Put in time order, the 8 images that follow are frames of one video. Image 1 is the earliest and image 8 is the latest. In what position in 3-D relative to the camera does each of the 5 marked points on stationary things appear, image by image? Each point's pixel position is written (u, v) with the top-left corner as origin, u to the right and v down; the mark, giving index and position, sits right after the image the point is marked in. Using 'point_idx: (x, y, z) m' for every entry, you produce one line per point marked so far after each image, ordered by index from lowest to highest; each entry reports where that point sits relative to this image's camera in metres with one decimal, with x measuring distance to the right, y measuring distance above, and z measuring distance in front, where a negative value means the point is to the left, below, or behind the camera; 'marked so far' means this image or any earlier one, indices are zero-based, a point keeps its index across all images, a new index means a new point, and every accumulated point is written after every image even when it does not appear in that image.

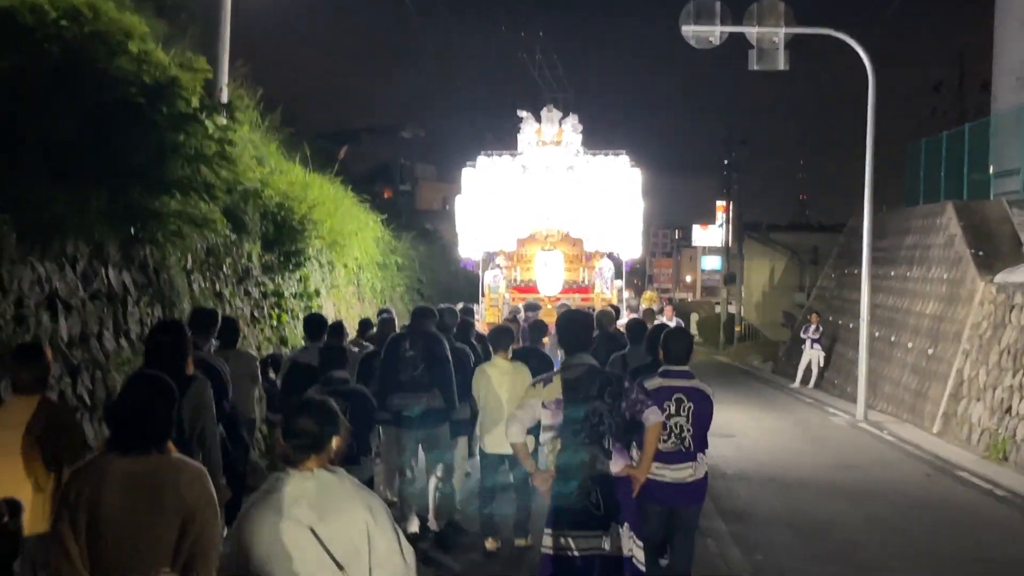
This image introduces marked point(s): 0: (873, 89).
0: (+6.6, +3.6, +17.6) m
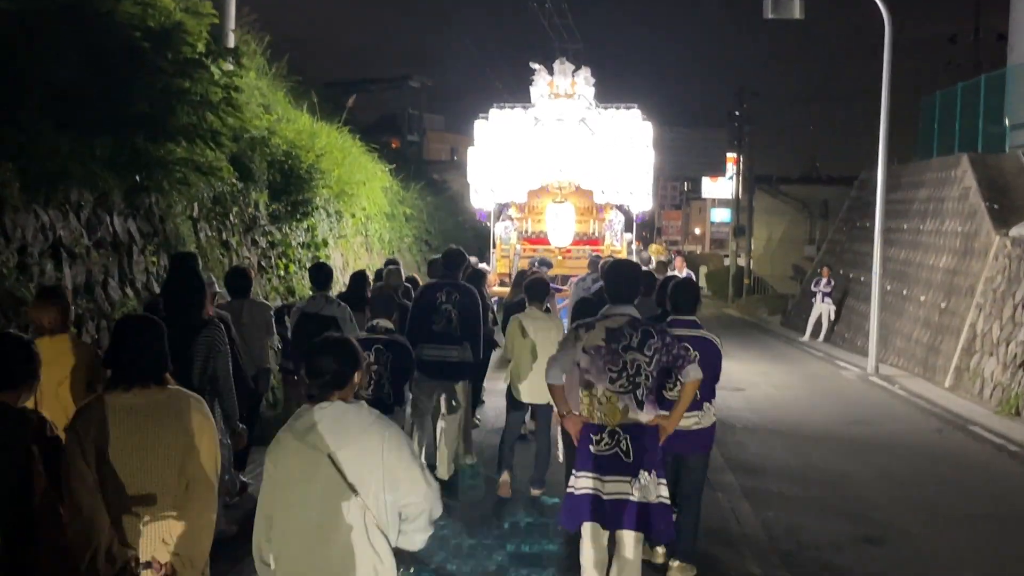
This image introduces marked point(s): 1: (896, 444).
0: (+6.8, +4.4, +17.3) m
1: (+4.3, -1.7, +10.9) m
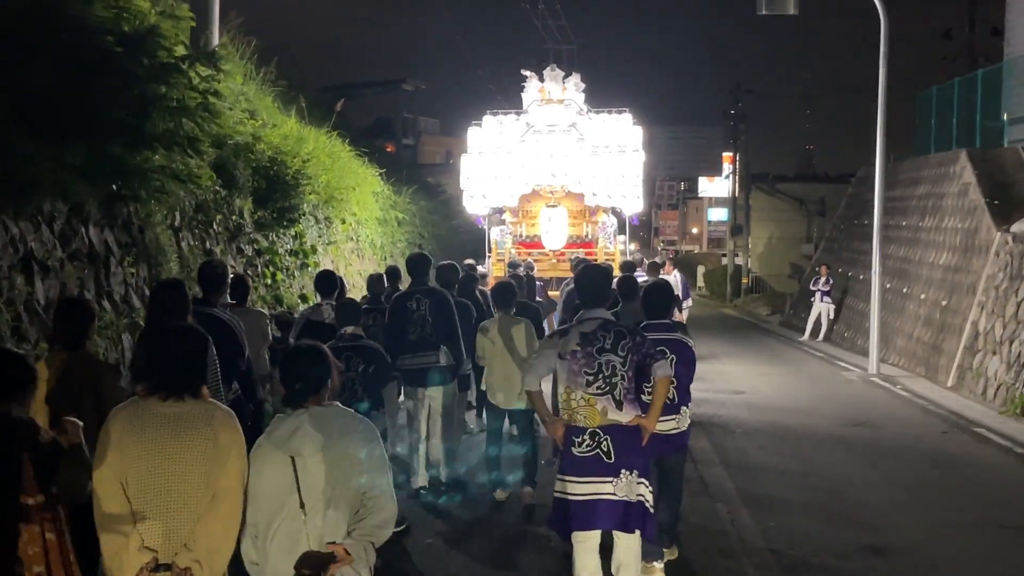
0: (+6.6, +4.5, +17.0) m
1: (+4.2, -1.7, +10.6) m
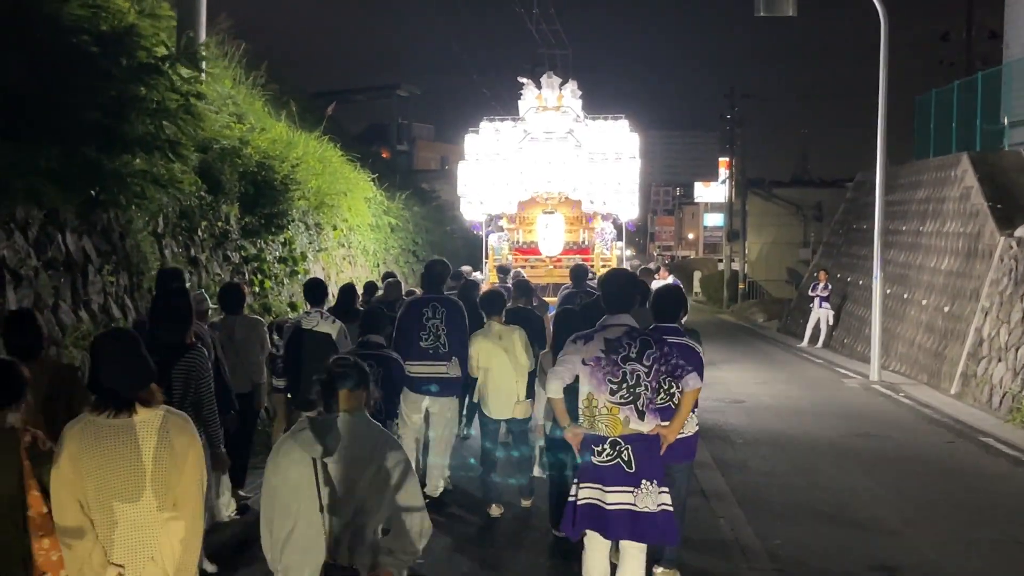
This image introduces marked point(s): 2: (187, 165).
0: (+6.5, +4.4, +16.8) m
1: (+4.2, -1.8, +10.4) m
2: (-3.1, +1.2, +9.3) m
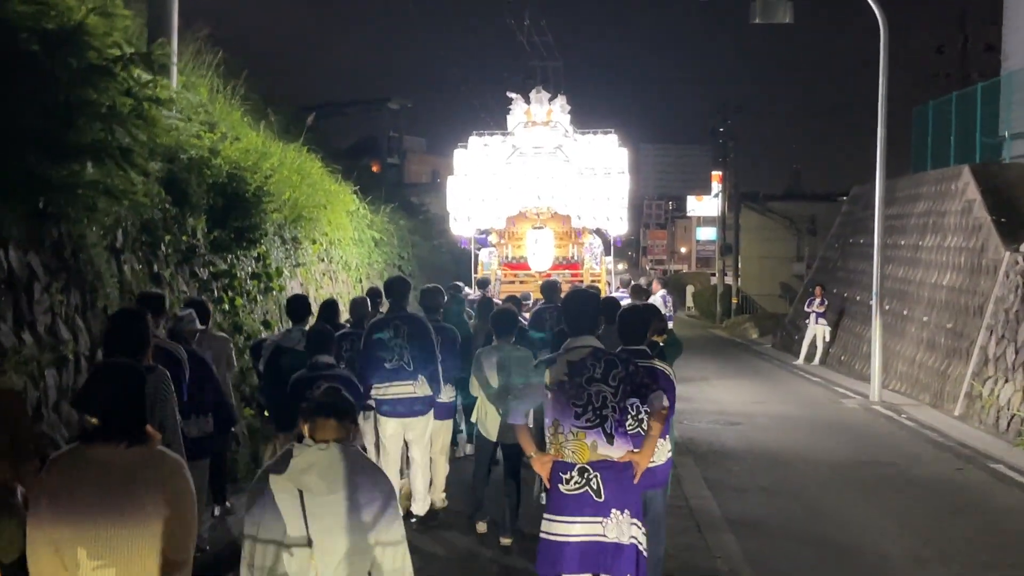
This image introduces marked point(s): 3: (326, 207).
0: (+6.3, +4.1, +16.3) m
1: (+4.0, -2.0, +9.8) m
2: (-3.3, +1.0, +8.7) m
3: (-2.9, +1.2, +15.0) m
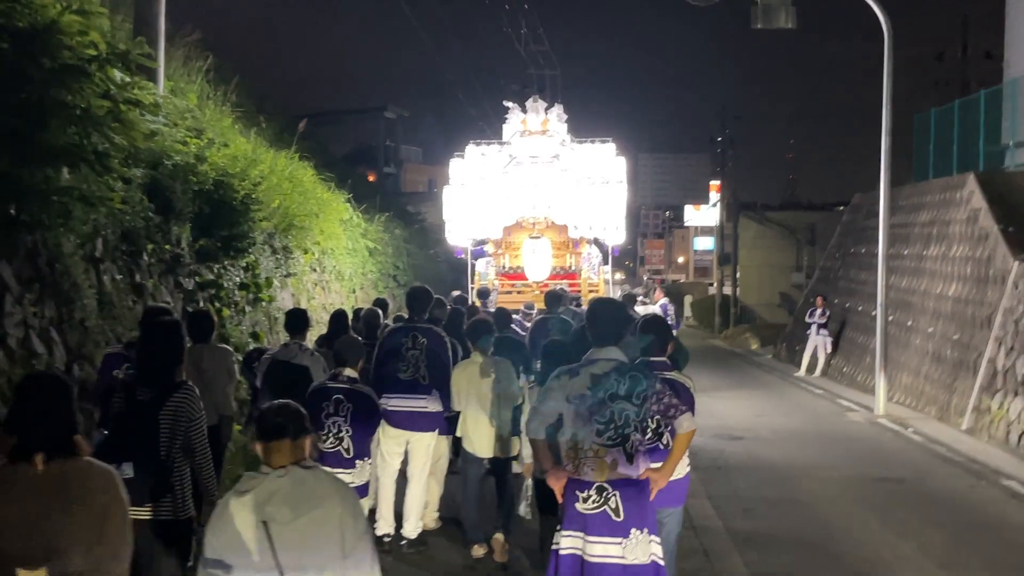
0: (+6.2, +3.9, +16.0) m
1: (+4.0, -2.1, +9.4) m
2: (-3.3, +0.9, +8.4) m
3: (-2.9, +1.1, +14.6) m
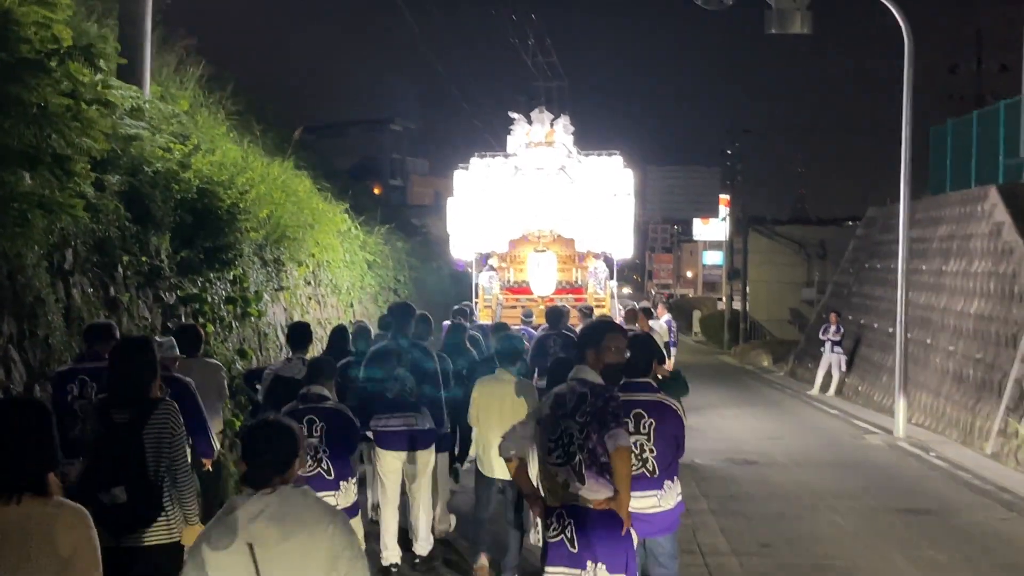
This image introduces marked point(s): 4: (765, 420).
0: (+6.3, +3.6, +15.4) m
1: (+3.9, -2.2, +8.8) m
2: (-3.3, +0.8, +7.8) m
3: (-2.9, +0.9, +14.1) m
4: (+4.4, -2.3, +17.1) m
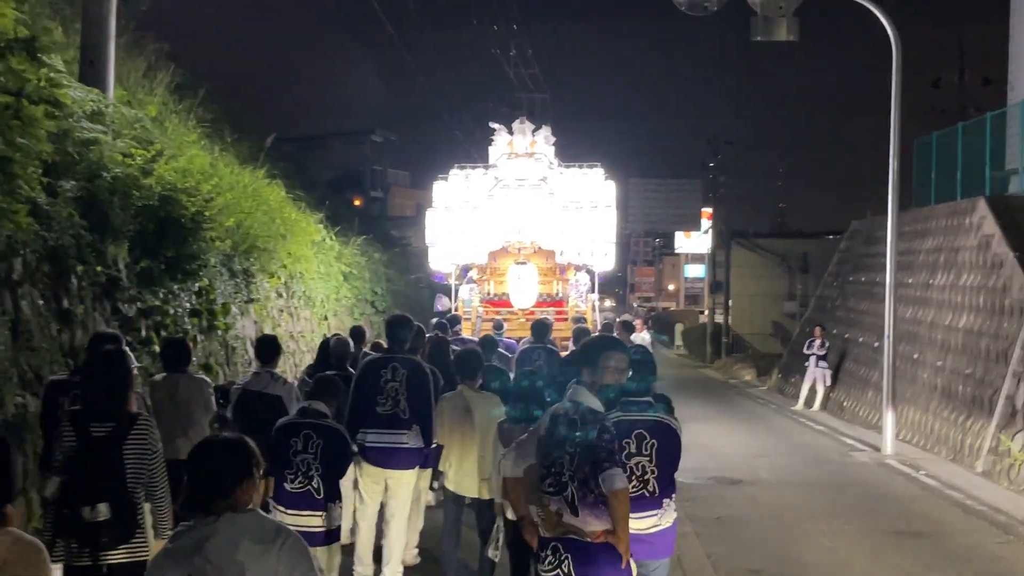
0: (+6.0, +3.4, +15.2) m
1: (+3.7, -2.4, +8.4) m
2: (-3.5, +0.7, +7.4) m
3: (-3.2, +0.7, +13.6) m
4: (+4.1, -2.6, +16.7) m
